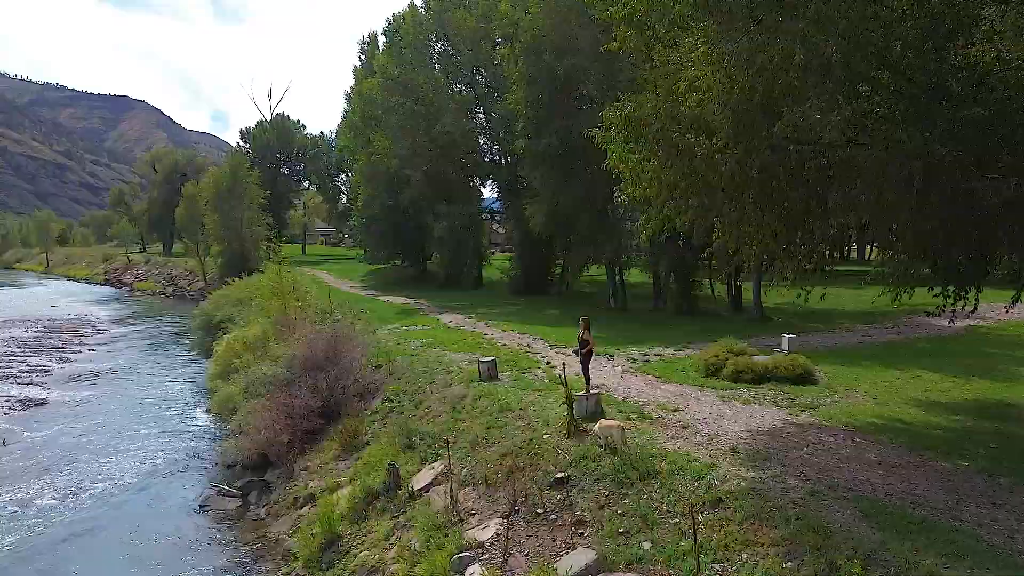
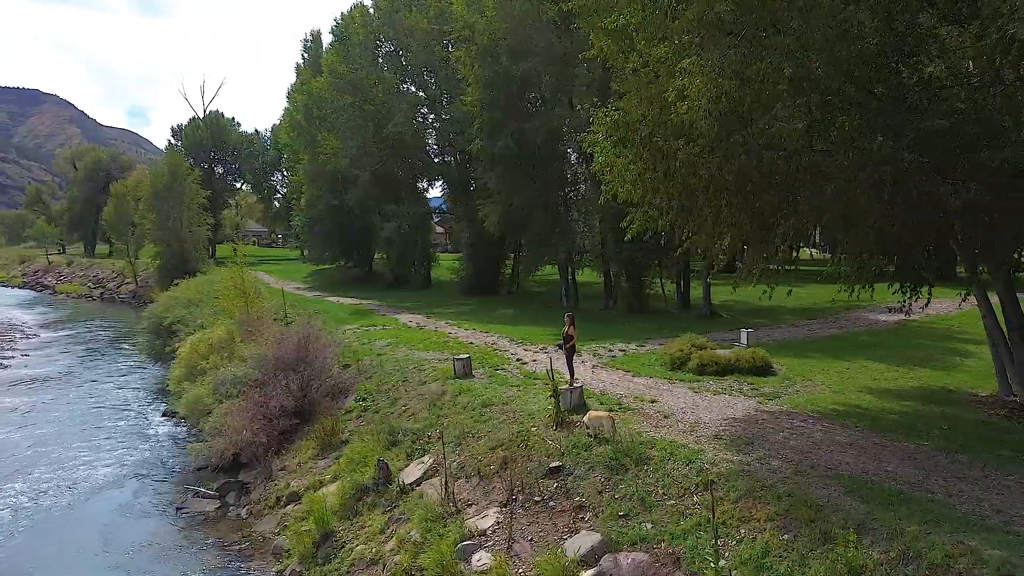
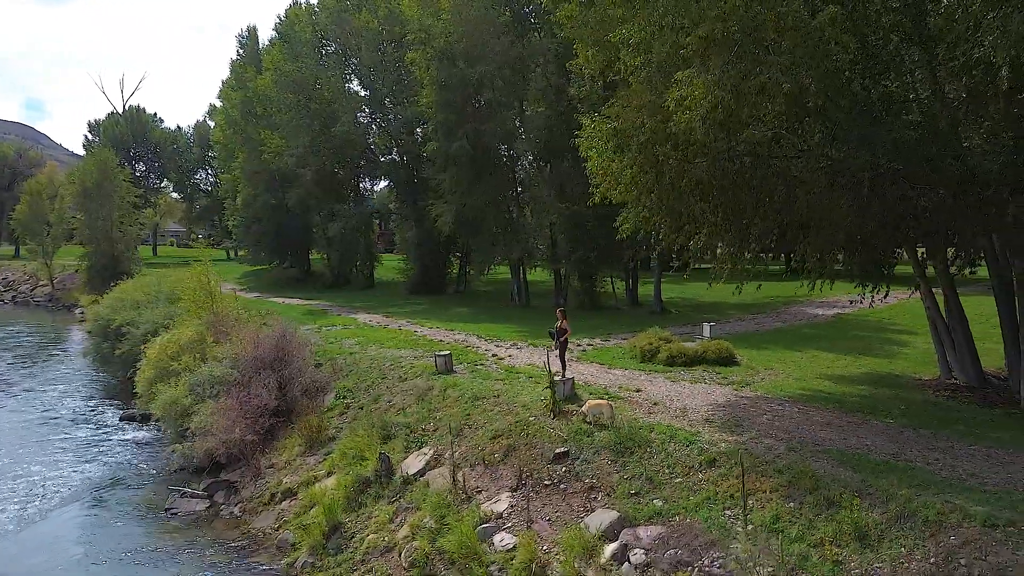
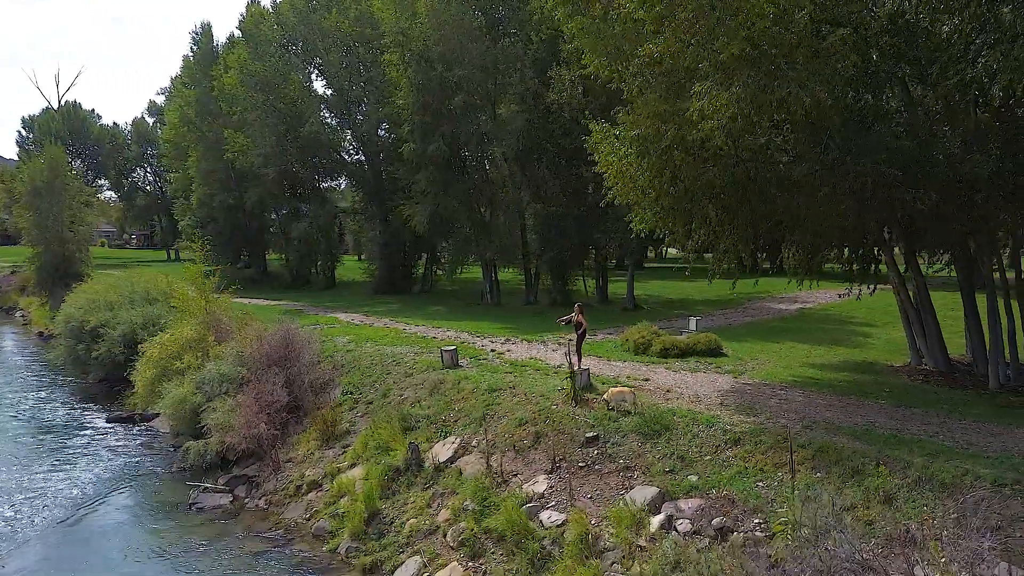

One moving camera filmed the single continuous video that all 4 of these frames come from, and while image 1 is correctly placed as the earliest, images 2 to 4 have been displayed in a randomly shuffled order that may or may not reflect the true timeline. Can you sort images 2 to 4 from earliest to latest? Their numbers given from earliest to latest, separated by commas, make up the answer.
2, 3, 4
